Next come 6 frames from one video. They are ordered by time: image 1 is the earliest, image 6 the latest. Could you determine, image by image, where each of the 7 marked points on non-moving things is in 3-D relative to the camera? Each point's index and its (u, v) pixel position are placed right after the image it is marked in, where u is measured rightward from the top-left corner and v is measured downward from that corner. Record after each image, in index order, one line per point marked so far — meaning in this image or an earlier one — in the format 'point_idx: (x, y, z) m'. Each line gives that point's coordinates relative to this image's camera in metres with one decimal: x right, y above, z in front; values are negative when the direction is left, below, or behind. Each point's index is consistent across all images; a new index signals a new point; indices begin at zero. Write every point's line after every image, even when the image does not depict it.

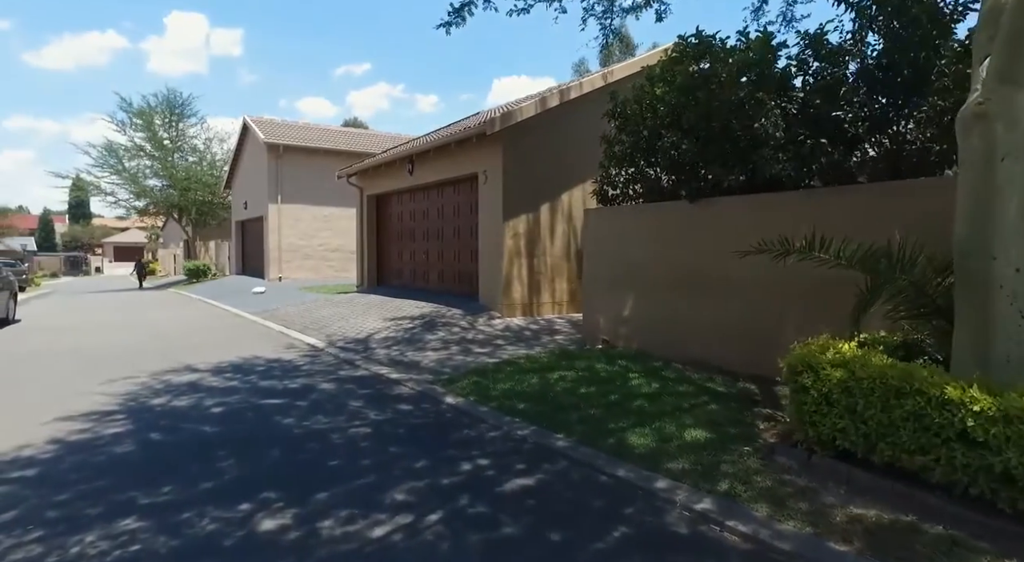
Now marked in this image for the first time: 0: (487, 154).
0: (-0.5, +2.5, +11.1) m
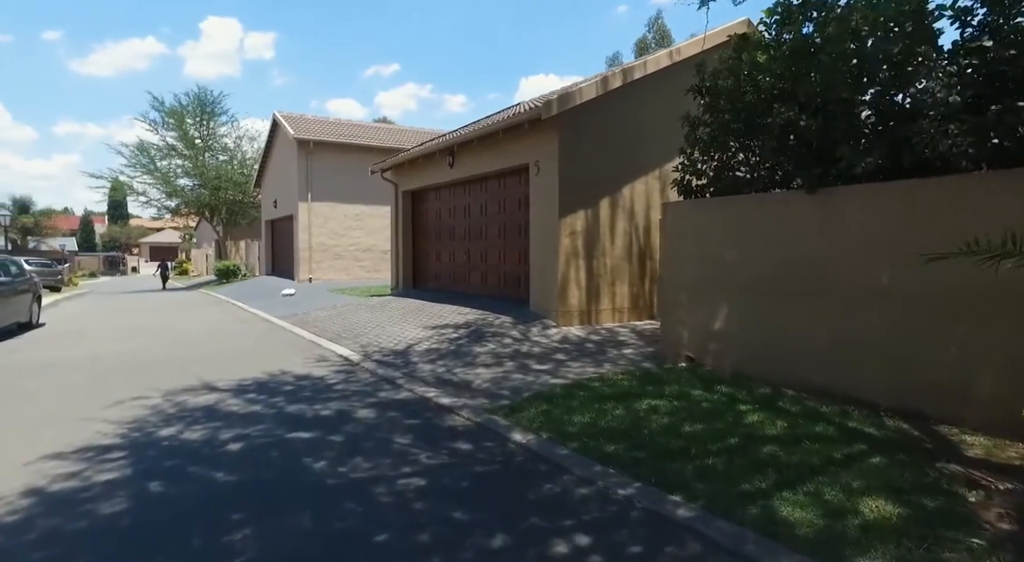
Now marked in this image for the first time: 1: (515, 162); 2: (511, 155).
0: (+0.5, +2.4, +9.9) m
1: (+0.1, +2.2, +10.7) m
2: (0.0, +2.4, +10.7) m
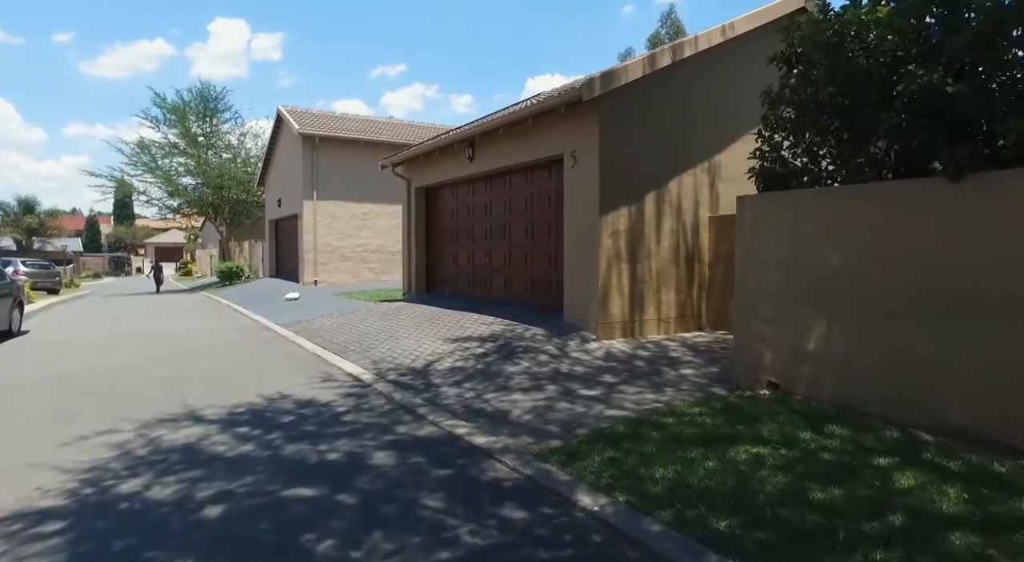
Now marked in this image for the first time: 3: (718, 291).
0: (+1.0, +2.3, +8.7) m
1: (+0.6, +2.1, +9.5) m
2: (+0.5, +2.3, +9.5) m
3: (+3.3, -0.2, +9.2) m
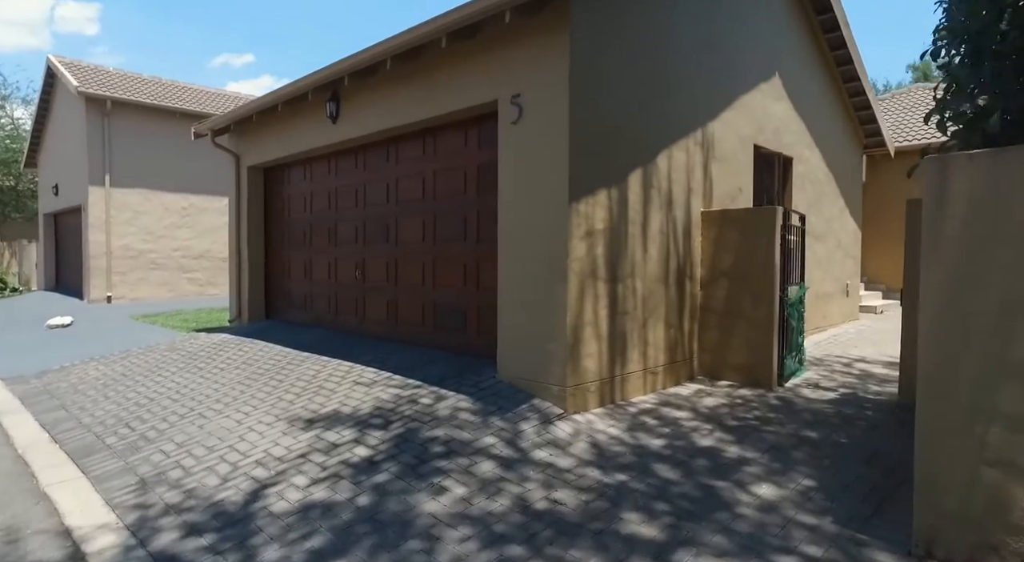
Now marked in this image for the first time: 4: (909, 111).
0: (+0.1, +2.0, +5.2) m
1: (-0.5, +1.8, +5.9) m
2: (-0.6, +2.0, +5.9) m
3: (+2.3, -0.5, +6.3) m
4: (+10.5, +4.5, +15.0) m
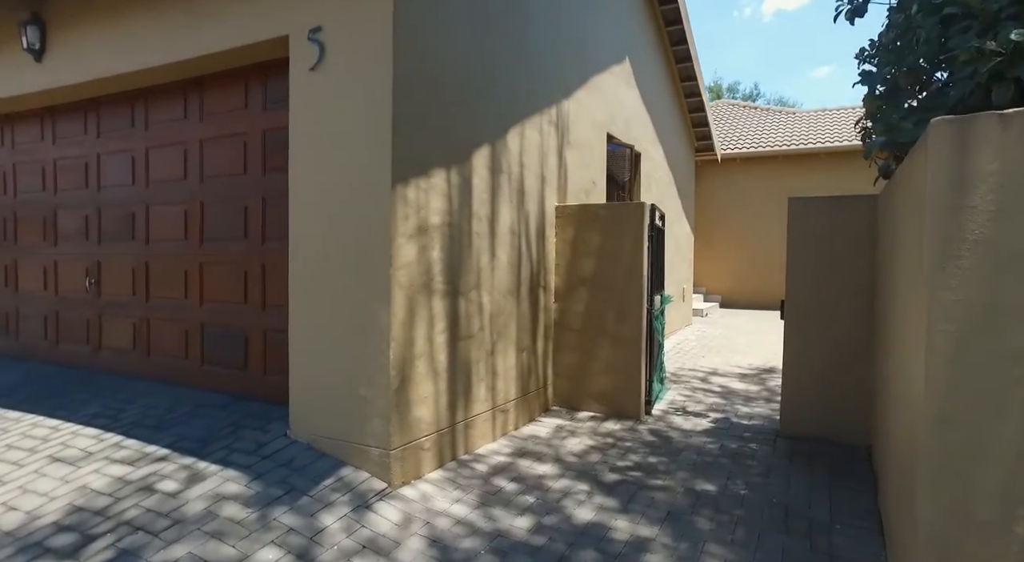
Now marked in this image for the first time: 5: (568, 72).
0: (-1.2, +1.9, +3.5) m
1: (-1.9, +1.7, +4.0) m
2: (-2.0, +1.9, +4.0) m
3: (+0.6, -0.5, +5.2) m
4: (+5.8, +4.4, +16.0) m
5: (+0.6, +2.0, +5.5) m
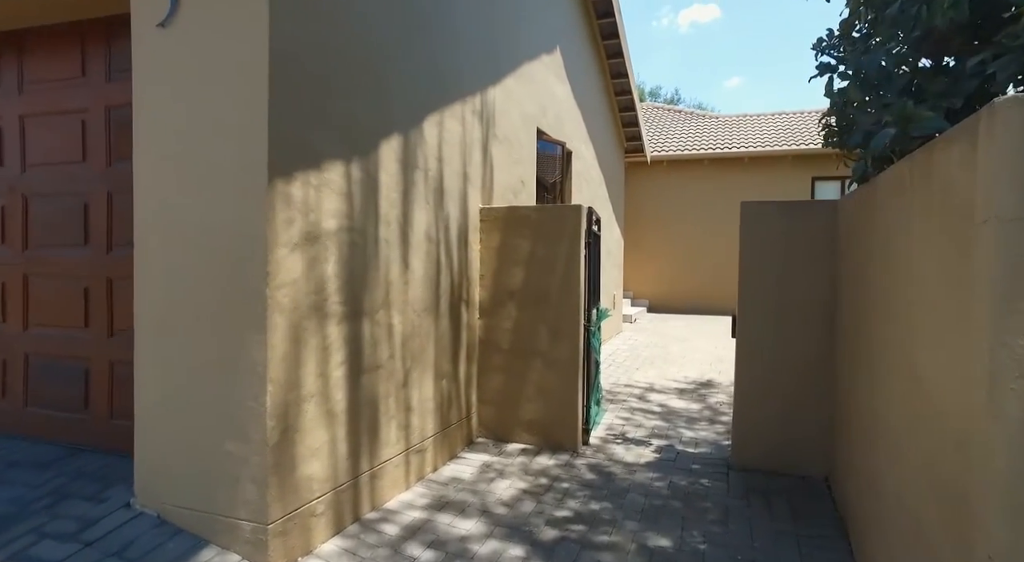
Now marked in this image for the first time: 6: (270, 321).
0: (-1.6, +1.8, +2.6) m
1: (-2.4, +1.6, +3.0) m
2: (-2.5, +1.7, +3.0) m
3: (-0.1, -0.7, +4.5) m
4: (+3.6, +4.3, +15.9) m
5: (-0.1, +1.9, +4.8) m
6: (-1.1, -0.2, +2.6) m
